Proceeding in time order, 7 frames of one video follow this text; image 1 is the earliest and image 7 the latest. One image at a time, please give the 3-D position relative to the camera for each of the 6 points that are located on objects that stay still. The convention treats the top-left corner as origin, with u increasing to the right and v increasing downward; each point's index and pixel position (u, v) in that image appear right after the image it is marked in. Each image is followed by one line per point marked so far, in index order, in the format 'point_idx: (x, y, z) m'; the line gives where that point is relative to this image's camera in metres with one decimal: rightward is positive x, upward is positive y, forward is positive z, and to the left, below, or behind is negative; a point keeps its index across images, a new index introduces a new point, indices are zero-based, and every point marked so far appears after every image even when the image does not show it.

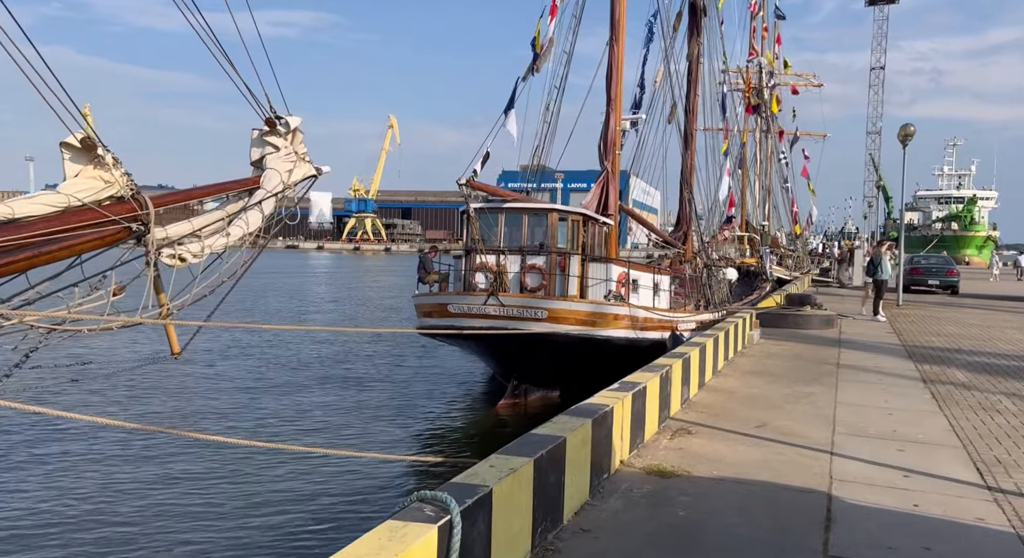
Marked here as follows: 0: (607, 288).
0: (+1.7, -0.2, +15.9) m
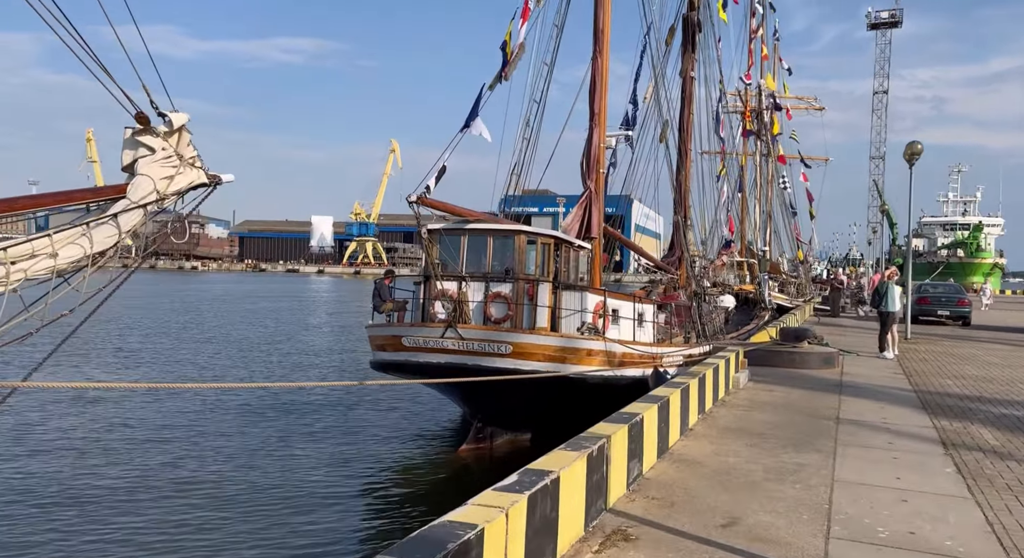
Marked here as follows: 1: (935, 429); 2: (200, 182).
0: (+1.1, -0.6, +14.3) m
1: (+3.6, -1.3, +7.6) m
2: (-2.4, +0.8, +7.1) m
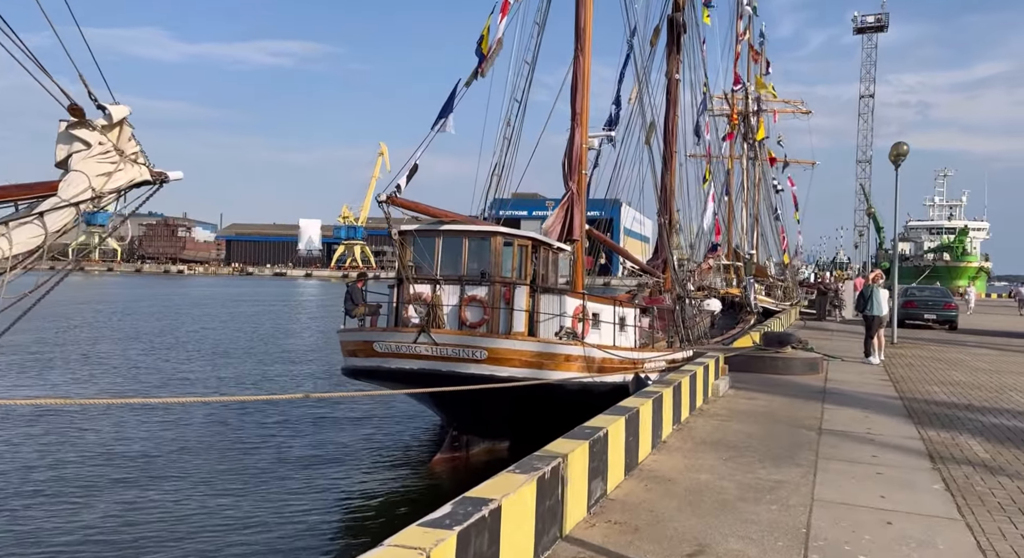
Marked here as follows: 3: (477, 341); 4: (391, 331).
0: (+0.8, -0.7, +13.9) m
1: (+3.3, -1.3, +7.3) m
2: (-2.7, +0.7, +6.6) m
3: (-0.5, -0.9, +12.7) m
4: (-1.7, -0.8, +13.0) m
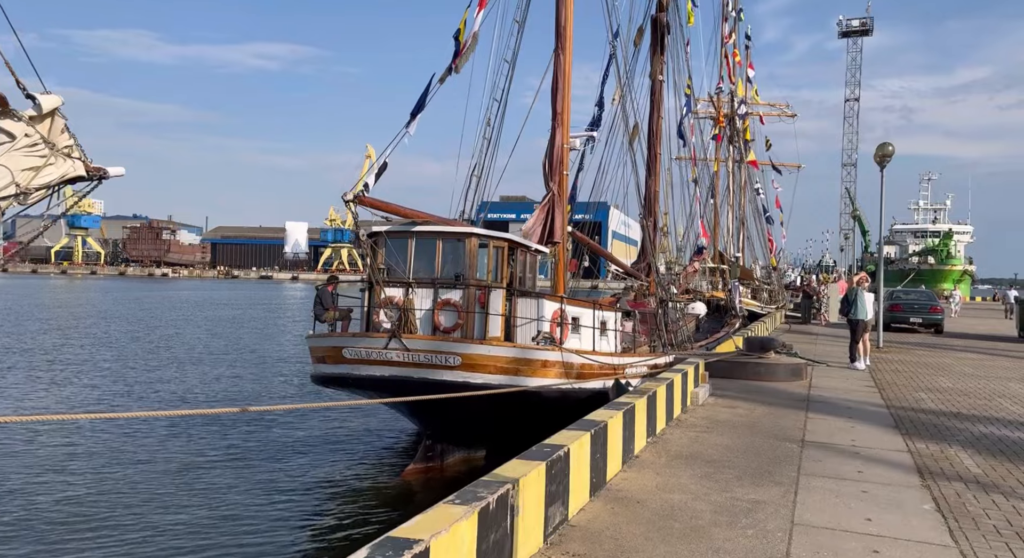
0: (+0.4, -0.7, +13.5) m
1: (+3.0, -1.3, +6.8) m
2: (-3.0, +0.7, +6.1) m
3: (-0.8, -0.9, +12.3) m
4: (-2.1, -0.8, +12.5) m
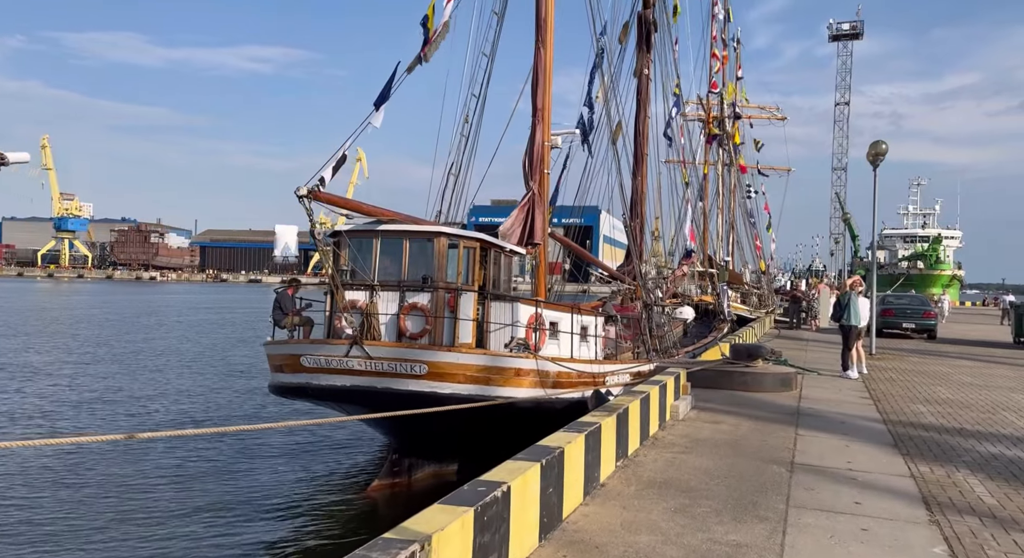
0: (0.0, -0.8, +12.6) m
1: (+2.7, -1.3, +6.1) m
2: (-3.3, +0.7, +5.3) m
3: (-1.2, -0.9, +11.4) m
4: (-2.5, -0.8, +11.7) m
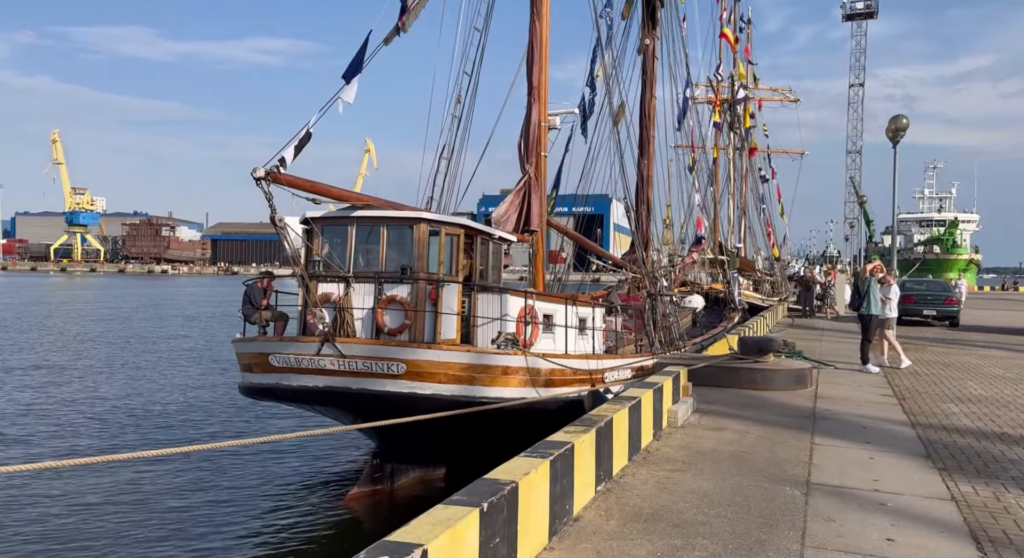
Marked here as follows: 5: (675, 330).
0: (-0.1, -0.6, +11.6) m
1: (+2.5, -1.2, +5.0) m
2: (-3.6, +0.7, +4.3) m
3: (-1.4, -0.8, +10.4) m
4: (-2.6, -0.7, +10.7) m
5: (+2.8, -1.0, +17.5) m
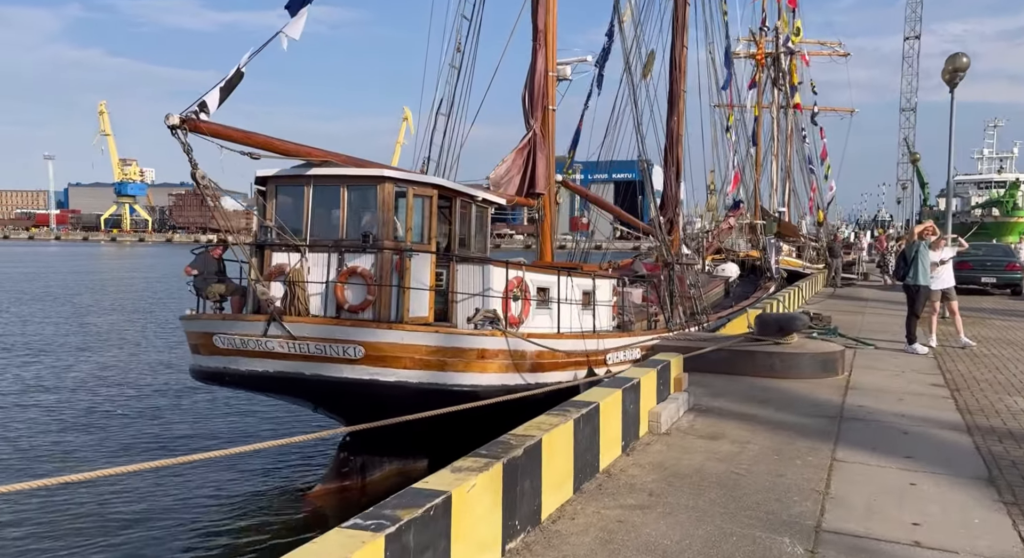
0: (-0.3, -0.3, +10.1) m
1: (+2.0, -1.1, +3.4) m
2: (-4.1, +0.8, +2.9) m
3: (-1.6, -0.5, +9.0) m
4: (-2.8, -0.4, +9.3) m
5: (+3.0, -0.4, +15.8) m
